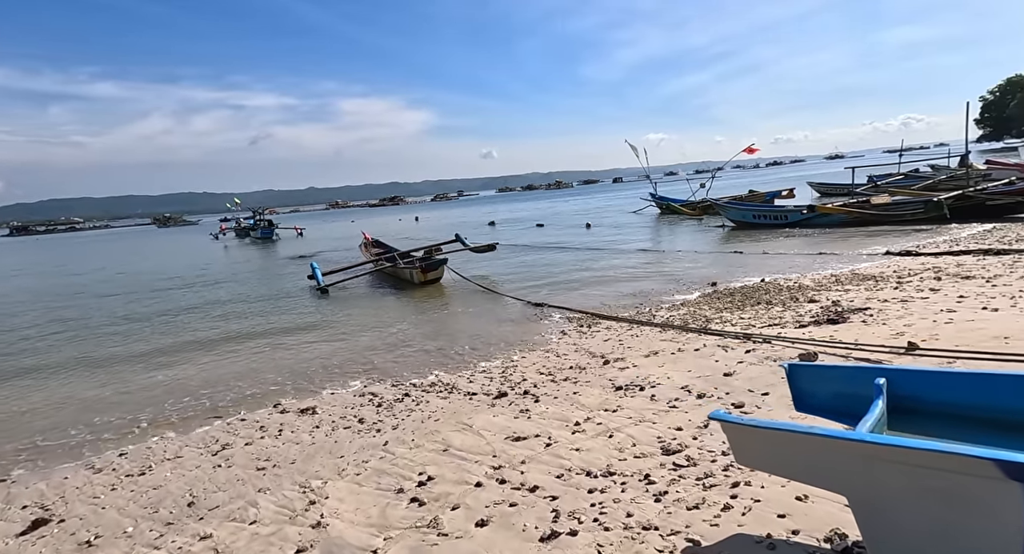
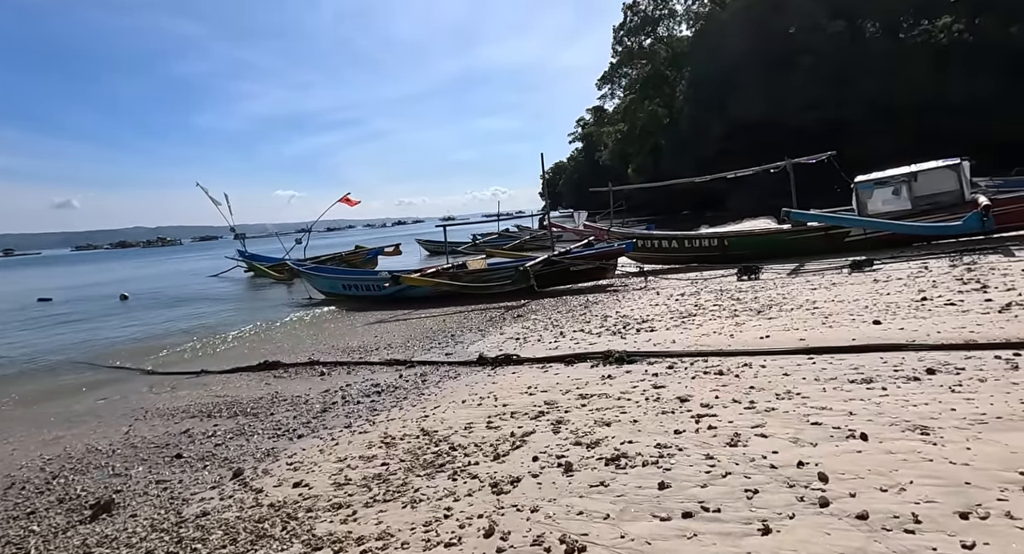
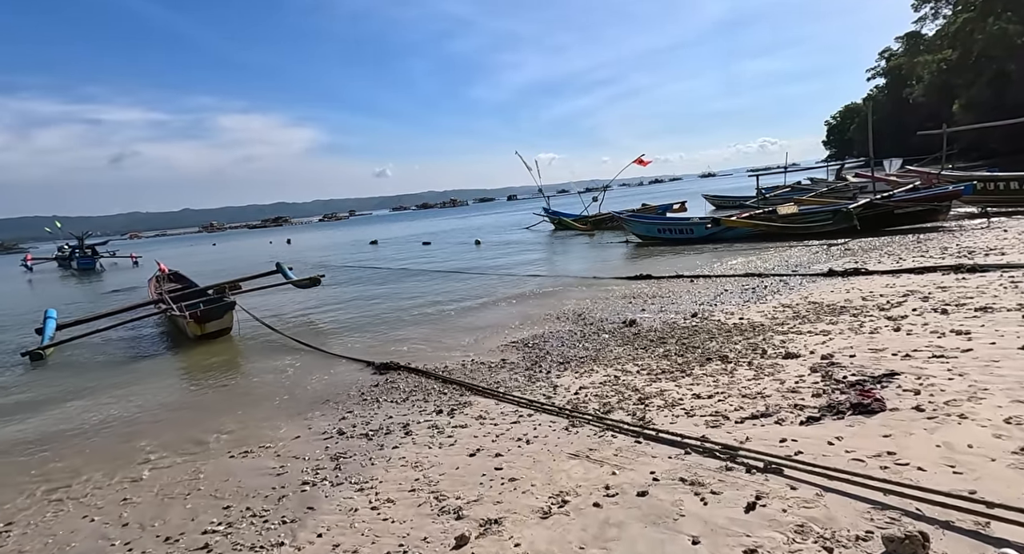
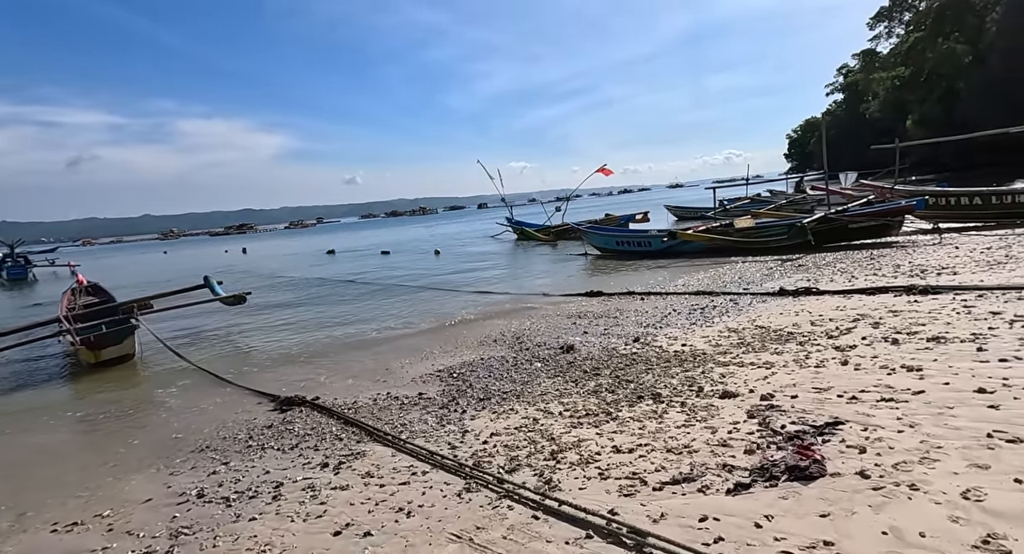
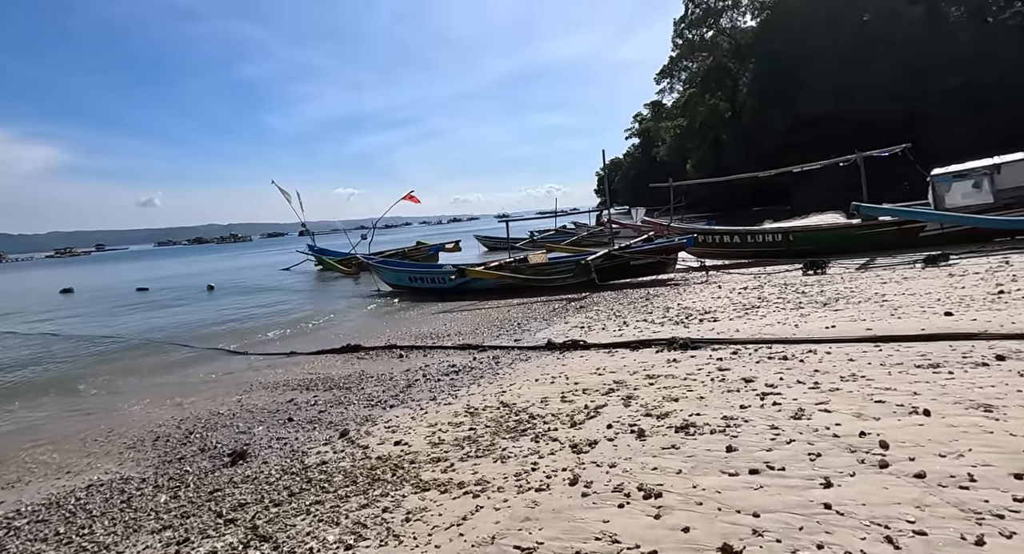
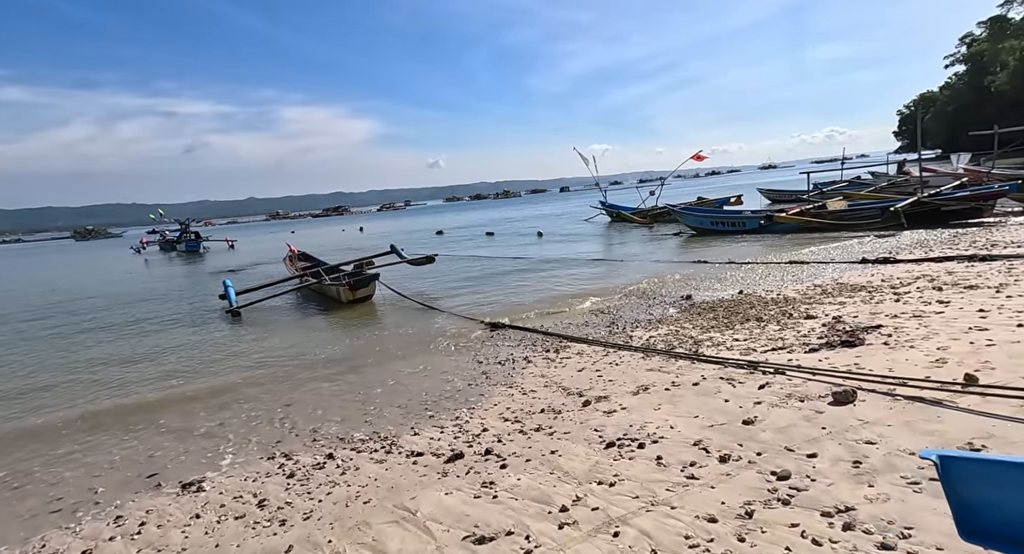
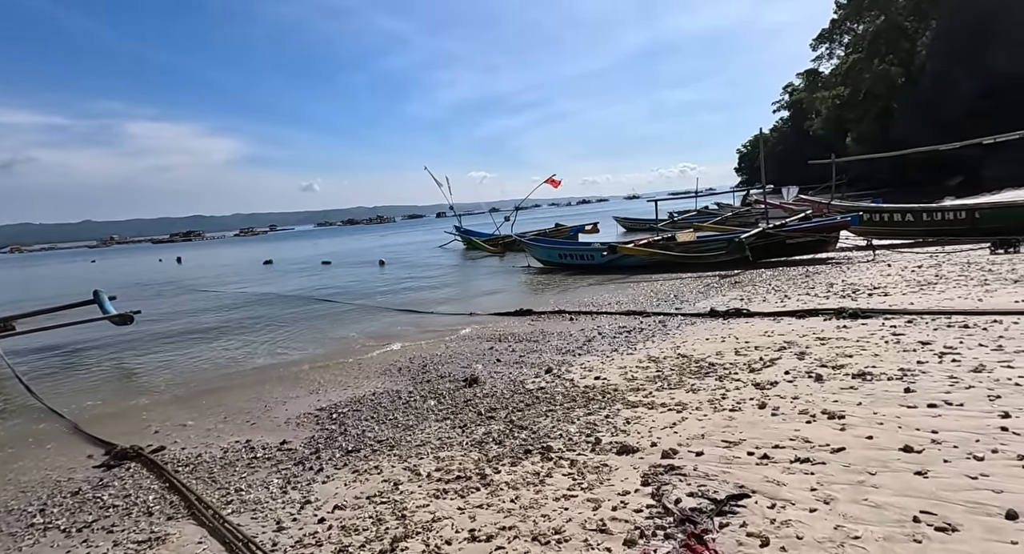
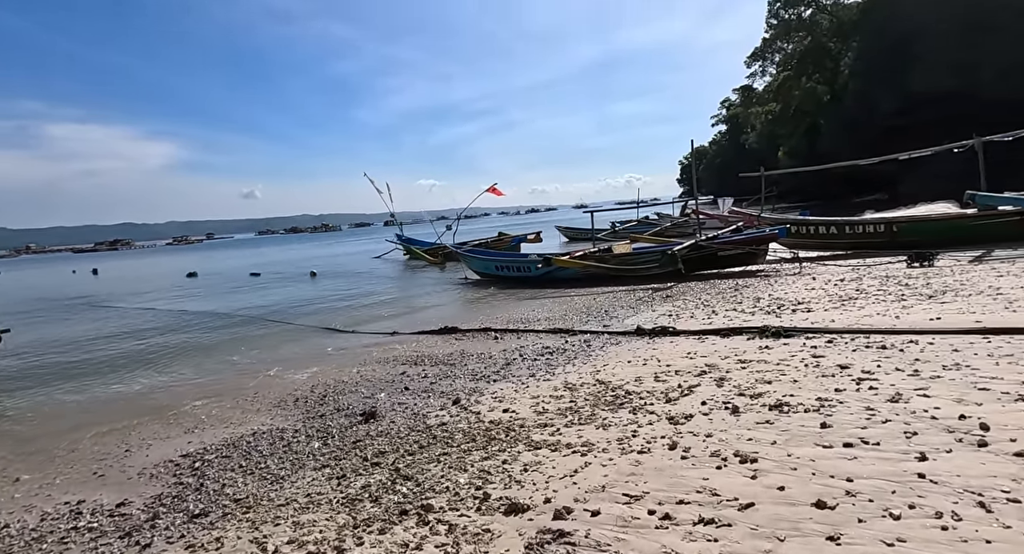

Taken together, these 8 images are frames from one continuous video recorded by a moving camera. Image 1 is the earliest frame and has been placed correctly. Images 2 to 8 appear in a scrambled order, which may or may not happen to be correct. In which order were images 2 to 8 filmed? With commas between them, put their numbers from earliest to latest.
6, 3, 4, 7, 8, 5, 2
